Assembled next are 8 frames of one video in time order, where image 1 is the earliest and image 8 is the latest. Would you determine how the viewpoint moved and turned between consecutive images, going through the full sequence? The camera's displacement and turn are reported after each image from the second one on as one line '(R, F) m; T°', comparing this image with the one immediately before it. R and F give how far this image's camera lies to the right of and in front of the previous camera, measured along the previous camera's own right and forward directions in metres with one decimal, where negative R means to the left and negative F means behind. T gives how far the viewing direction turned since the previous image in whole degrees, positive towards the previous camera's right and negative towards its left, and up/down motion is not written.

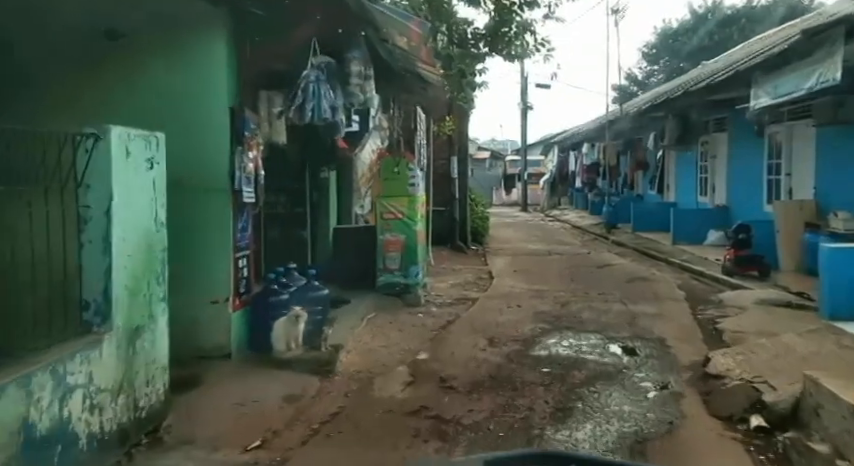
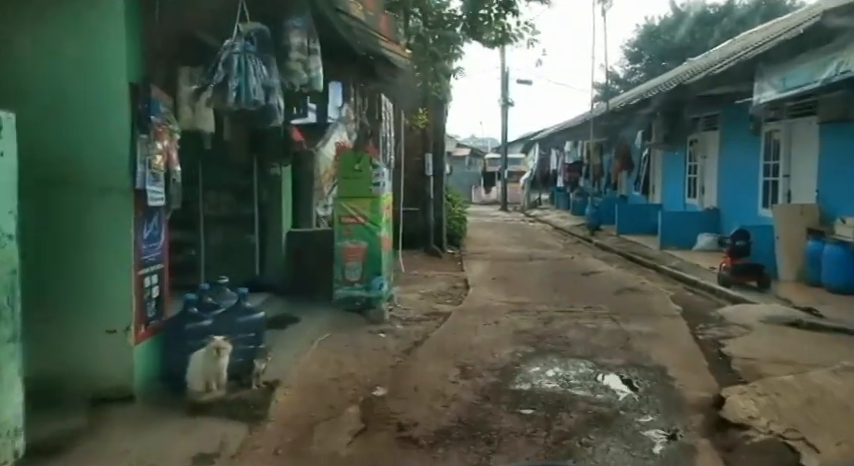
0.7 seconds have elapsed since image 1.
(+0.1, +1.0) m; +2°
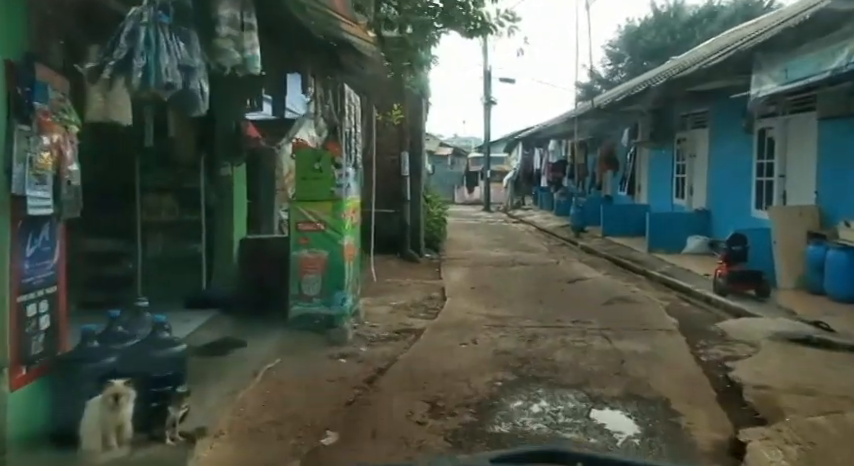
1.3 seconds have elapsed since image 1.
(+0.1, +0.8) m; +1°
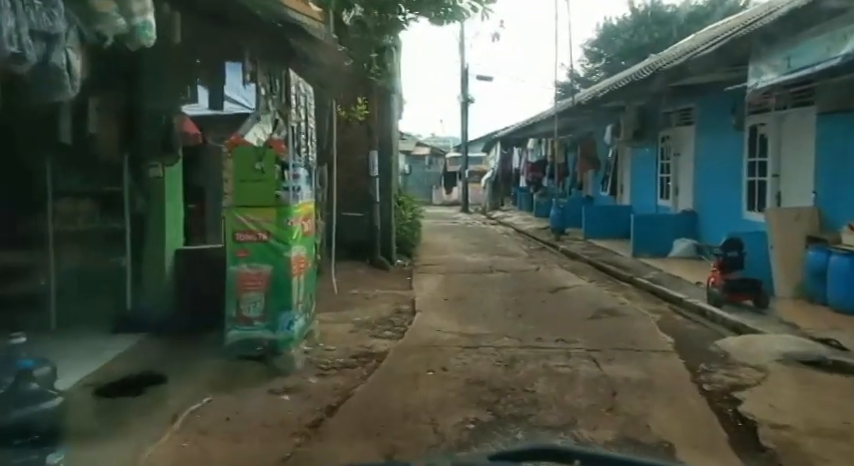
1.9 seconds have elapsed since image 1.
(+0.1, +0.8) m; +2°
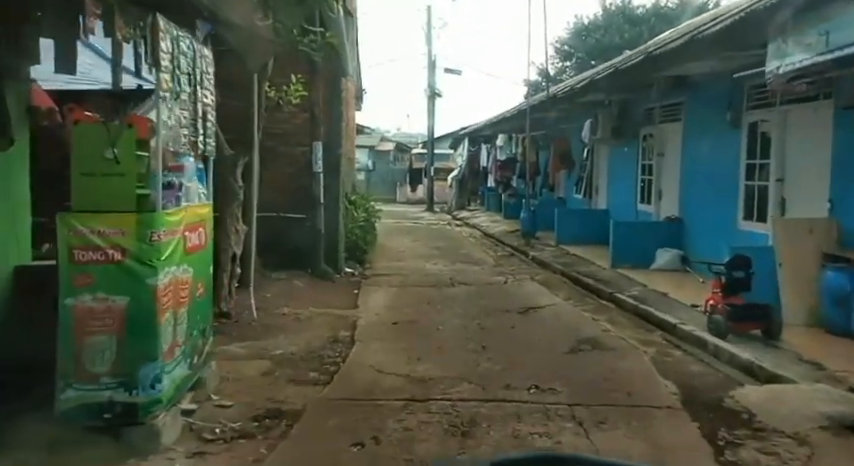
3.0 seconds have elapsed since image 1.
(+0.2, +1.5) m; +3°
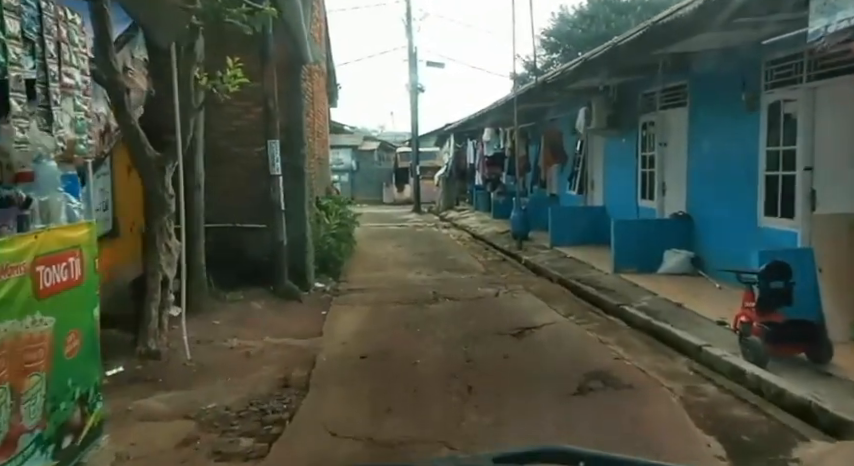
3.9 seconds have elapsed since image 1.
(+0.2, +1.2) m; +1°
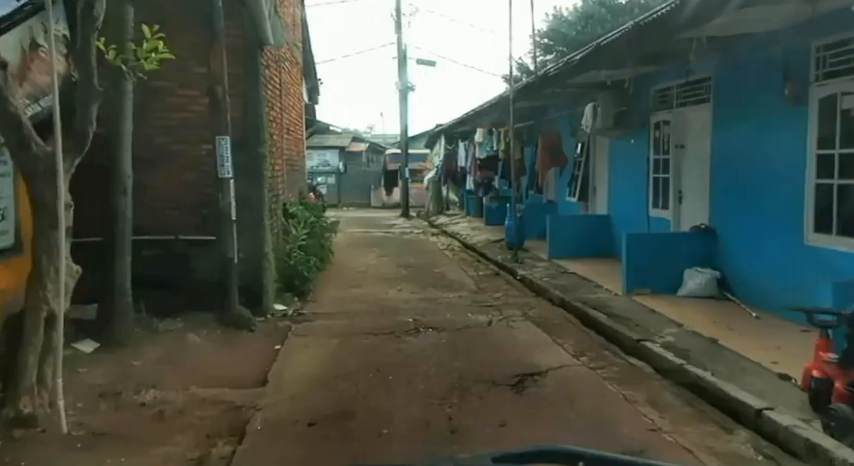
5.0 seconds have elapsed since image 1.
(+0.1, +1.4) m; +1°
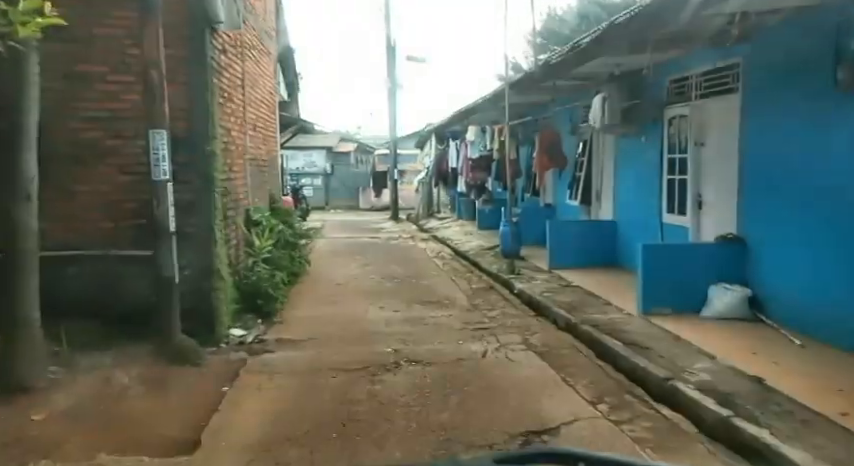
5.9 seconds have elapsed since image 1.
(+0.1, +1.2) m; +1°
